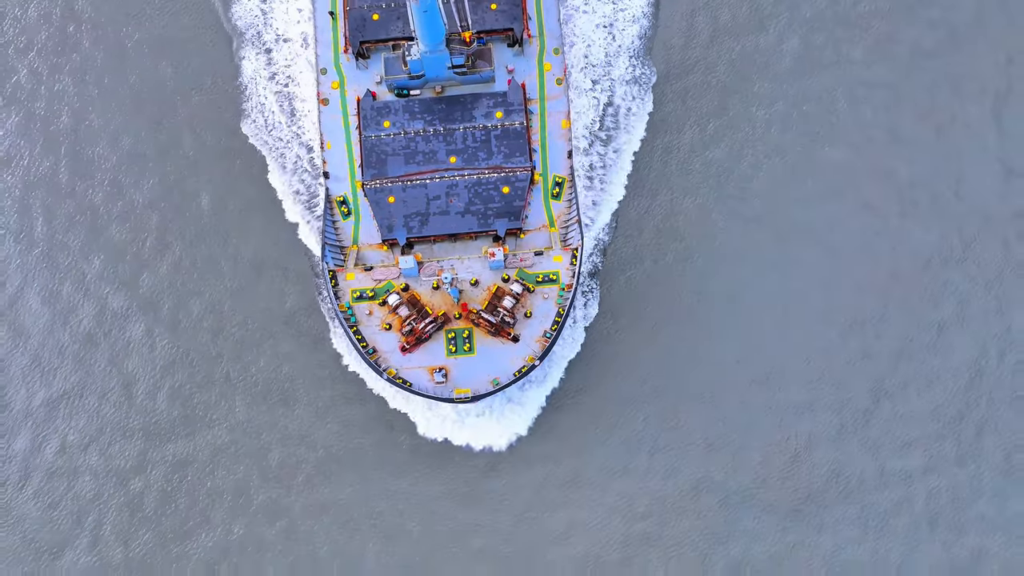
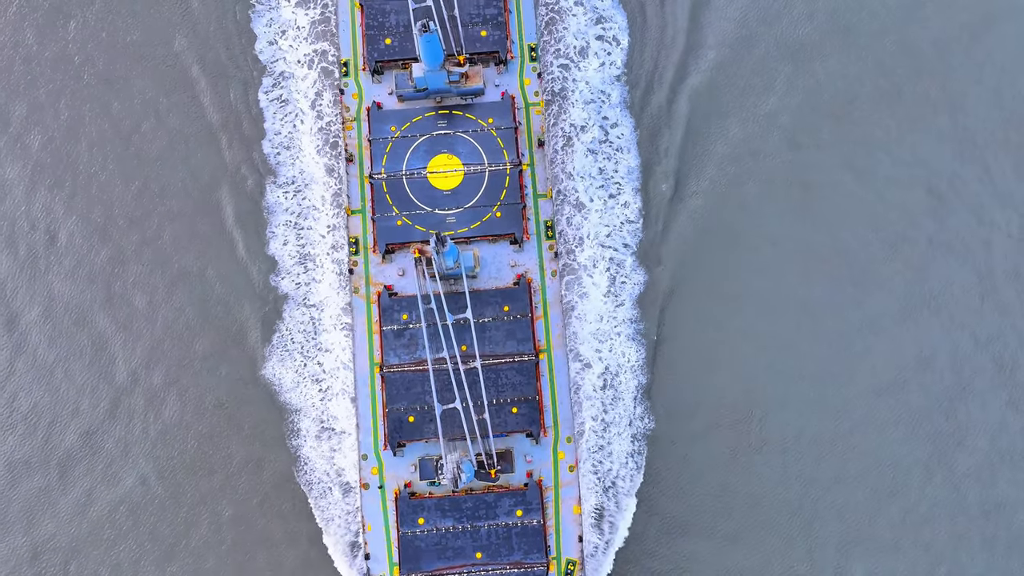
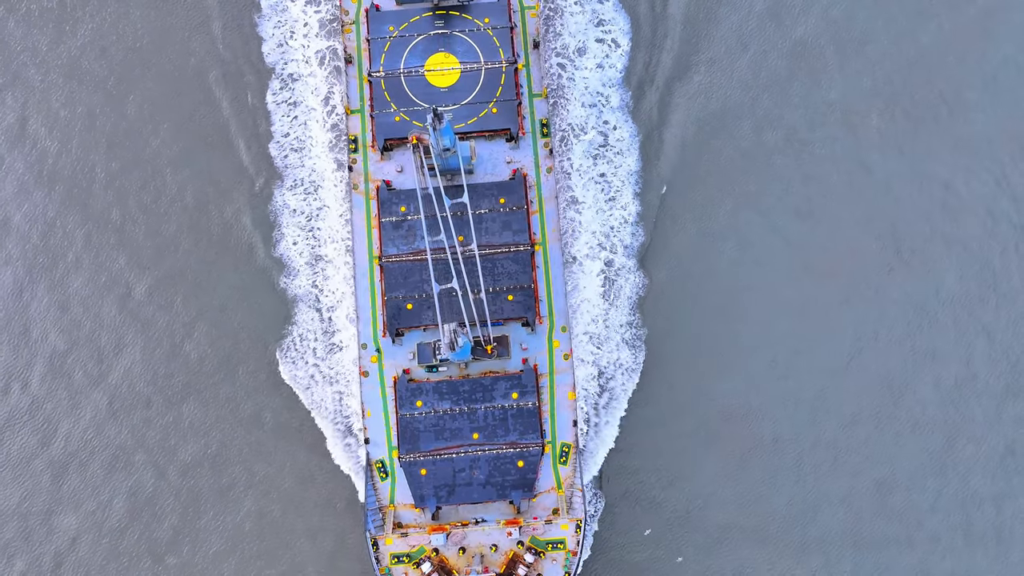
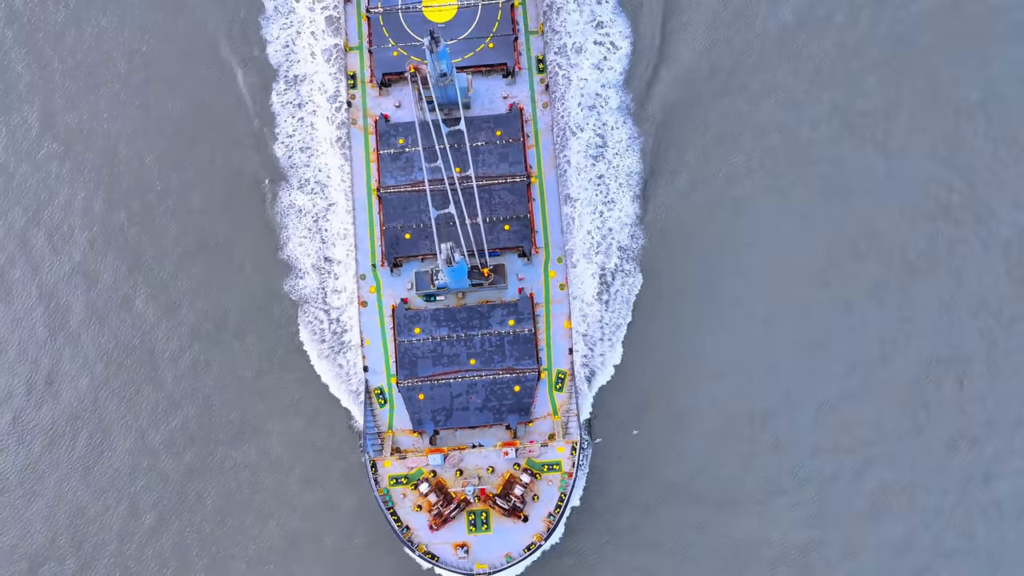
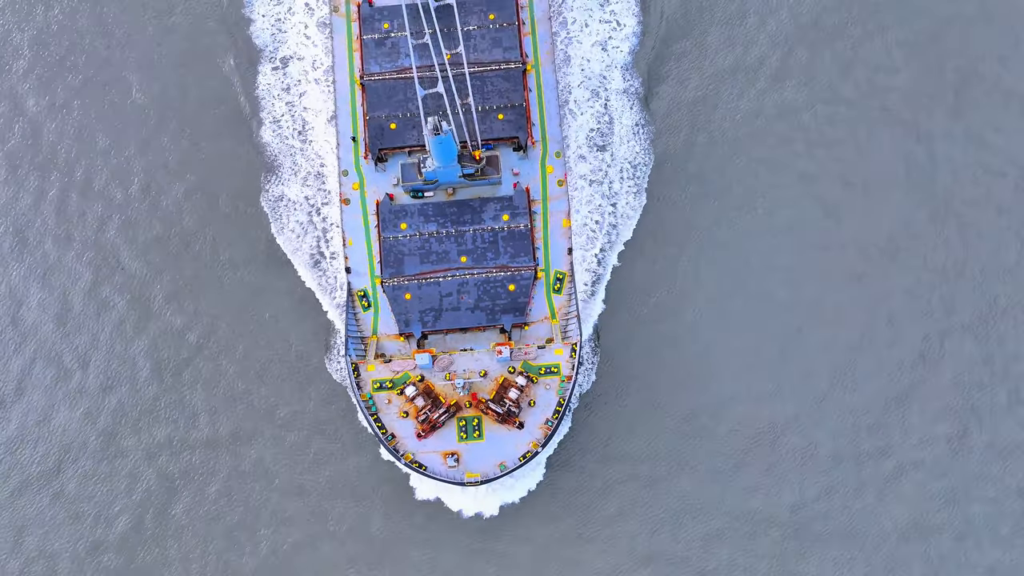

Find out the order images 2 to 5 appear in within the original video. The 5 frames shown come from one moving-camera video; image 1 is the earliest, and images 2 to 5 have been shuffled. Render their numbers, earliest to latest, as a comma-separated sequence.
5, 4, 3, 2
